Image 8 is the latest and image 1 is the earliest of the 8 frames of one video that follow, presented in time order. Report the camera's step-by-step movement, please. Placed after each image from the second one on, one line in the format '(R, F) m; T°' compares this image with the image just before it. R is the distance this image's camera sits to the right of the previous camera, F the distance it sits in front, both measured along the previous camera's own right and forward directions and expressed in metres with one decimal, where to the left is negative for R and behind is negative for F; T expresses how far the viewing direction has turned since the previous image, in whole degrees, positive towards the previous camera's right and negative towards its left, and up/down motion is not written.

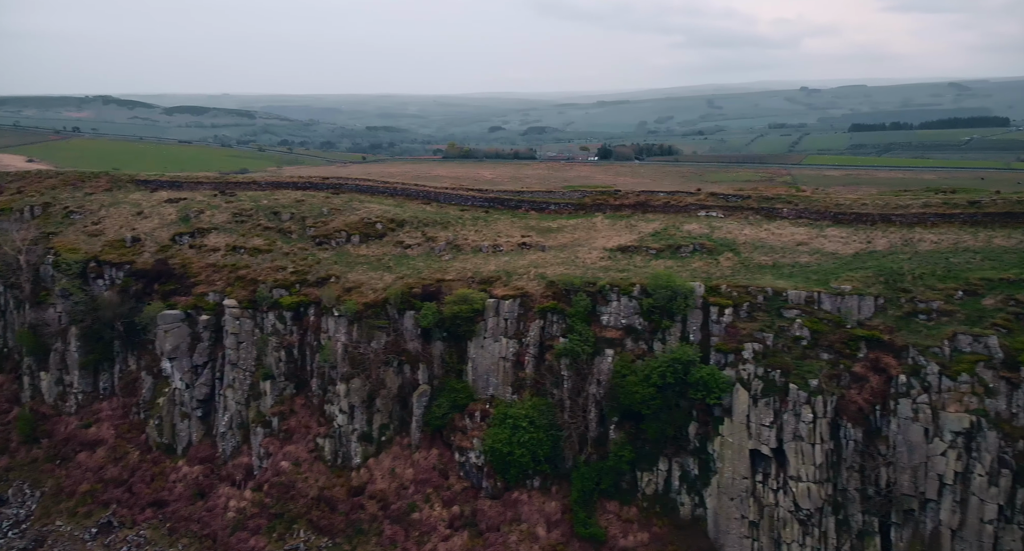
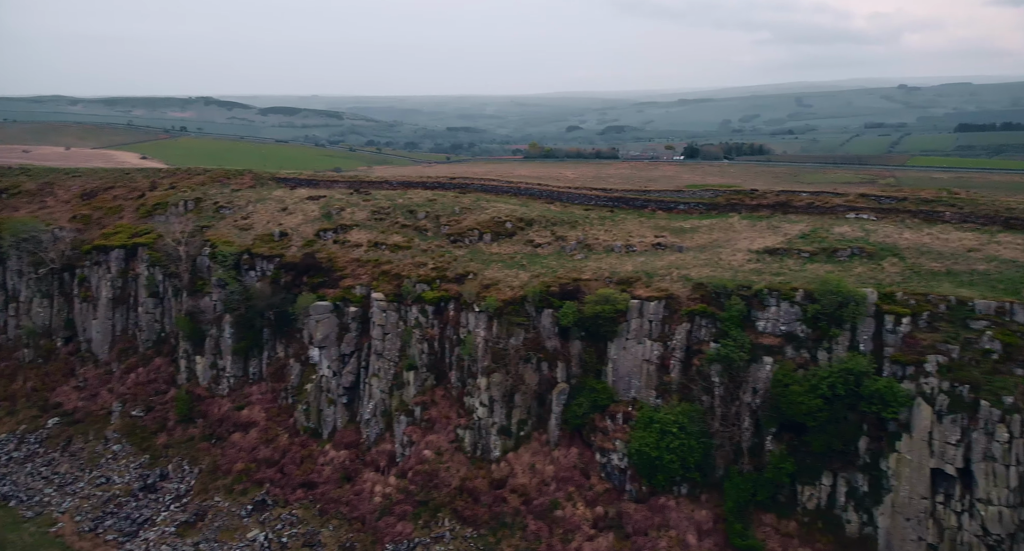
(-3.3, -0.1) m; -6°
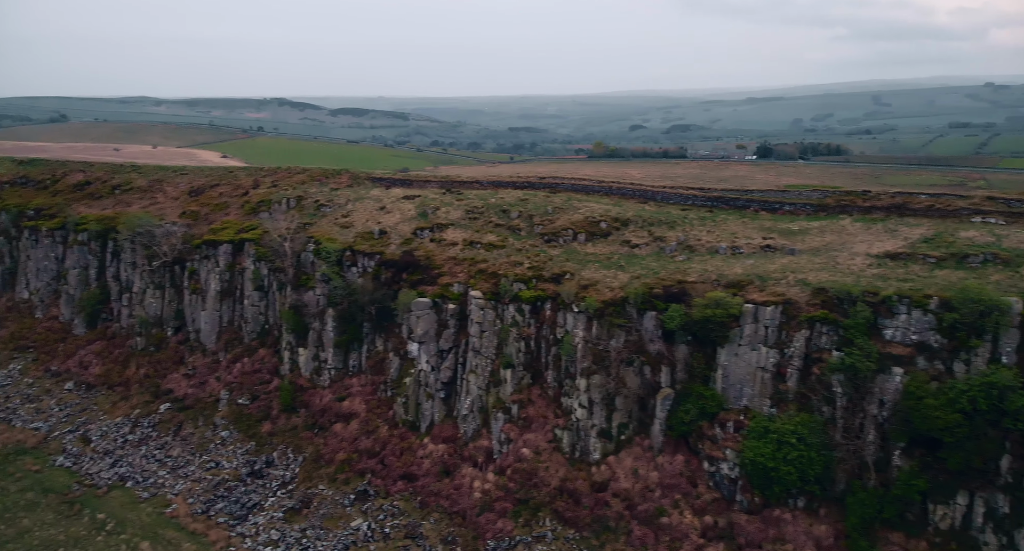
(-2.2, 0.0) m; -5°
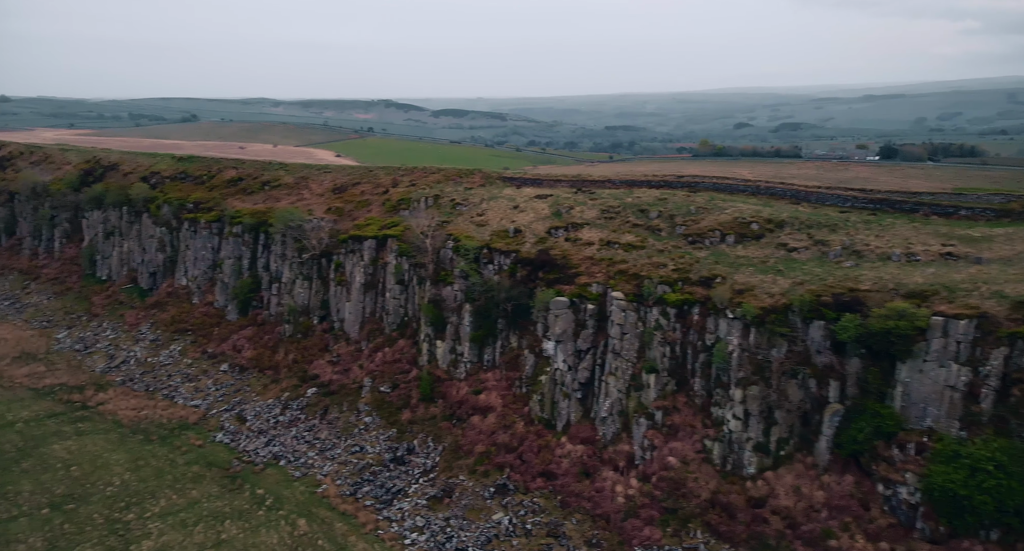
(-2.8, +0.1) m; -8°
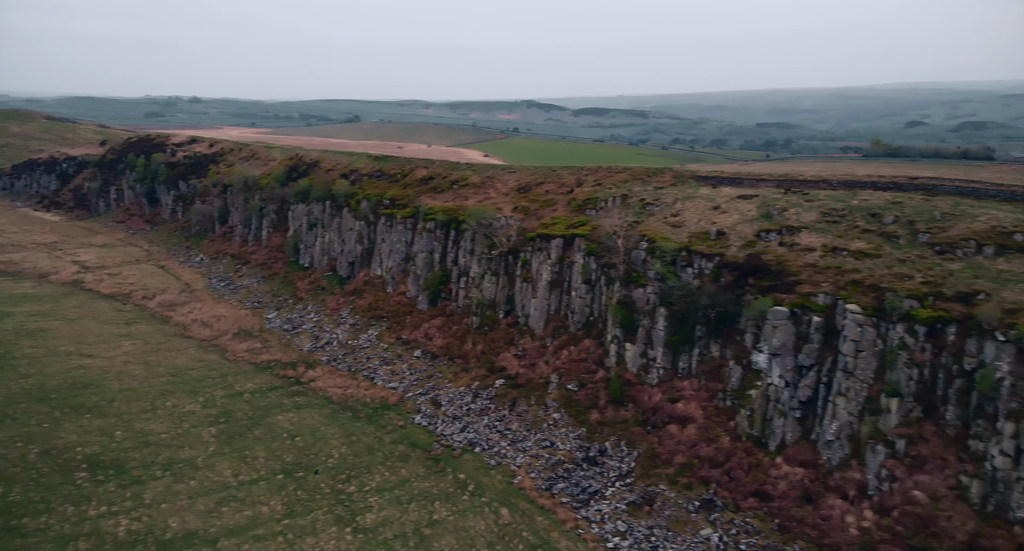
(-4.2, +0.1) m; -12°
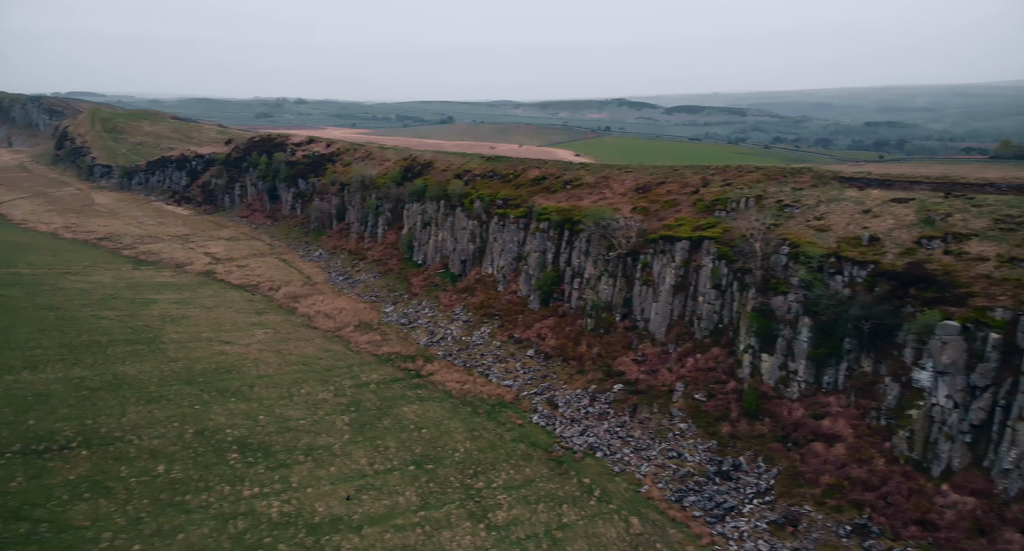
(-2.7, +0.2) m; -7°
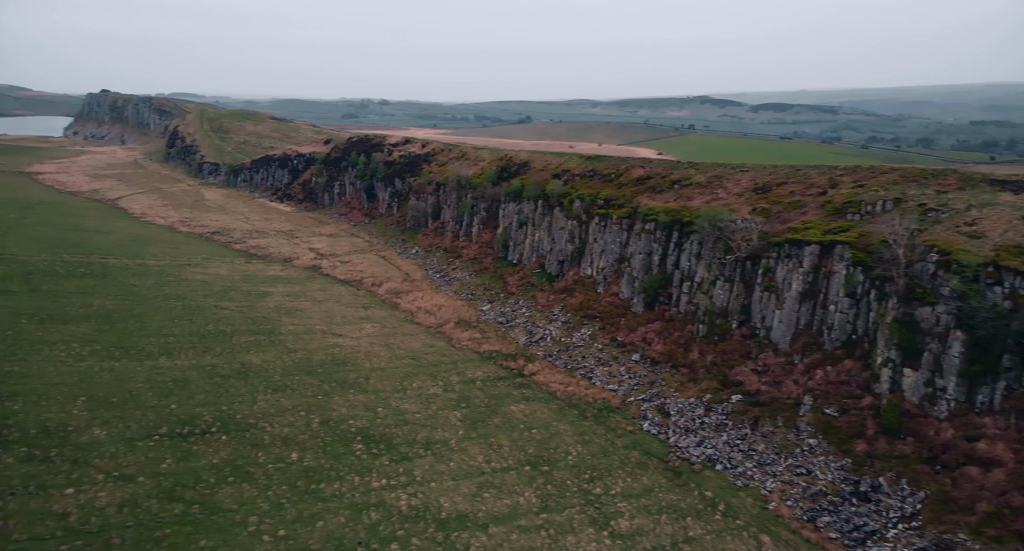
(-2.8, +0.3) m; -6°
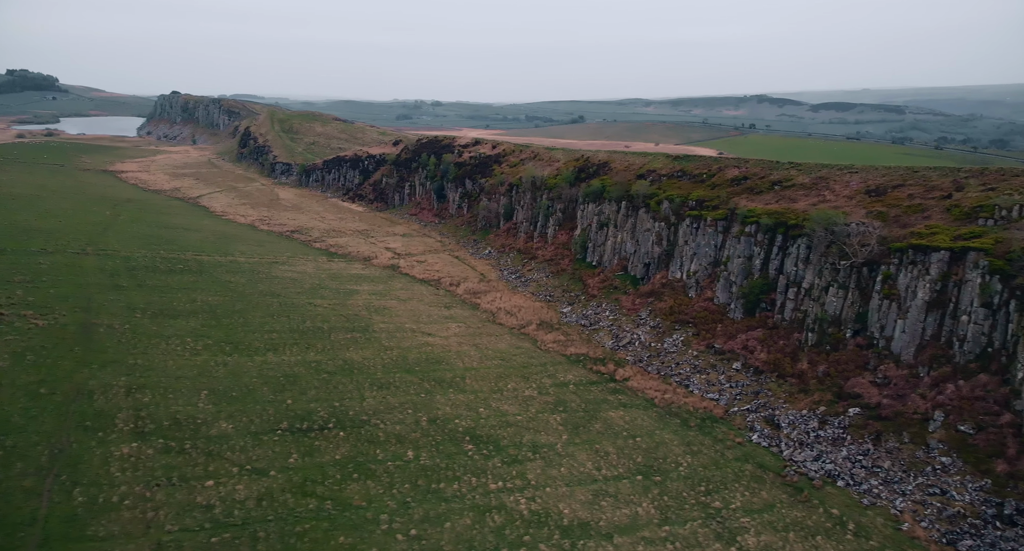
(-3.8, +0.3) m; -4°
